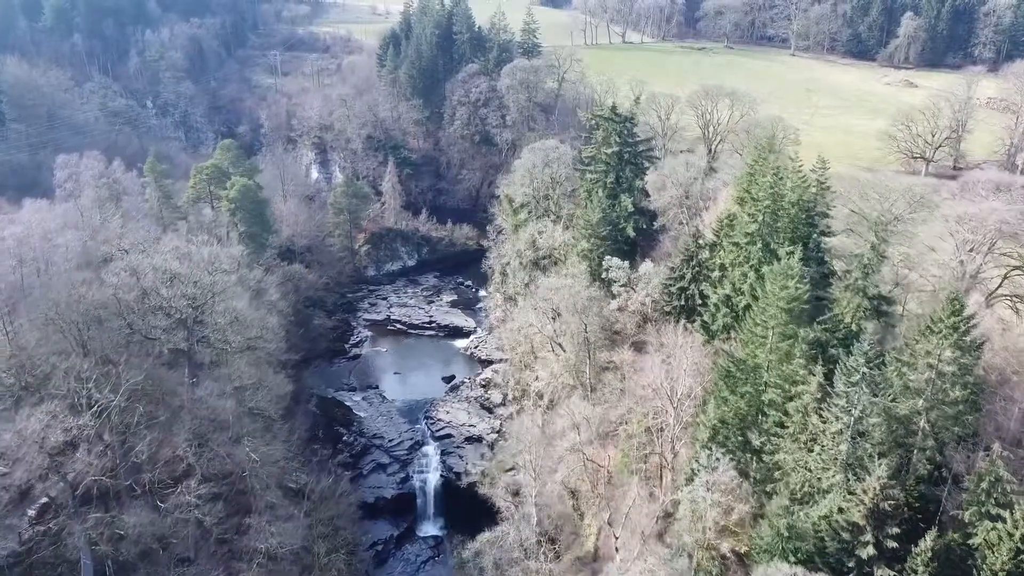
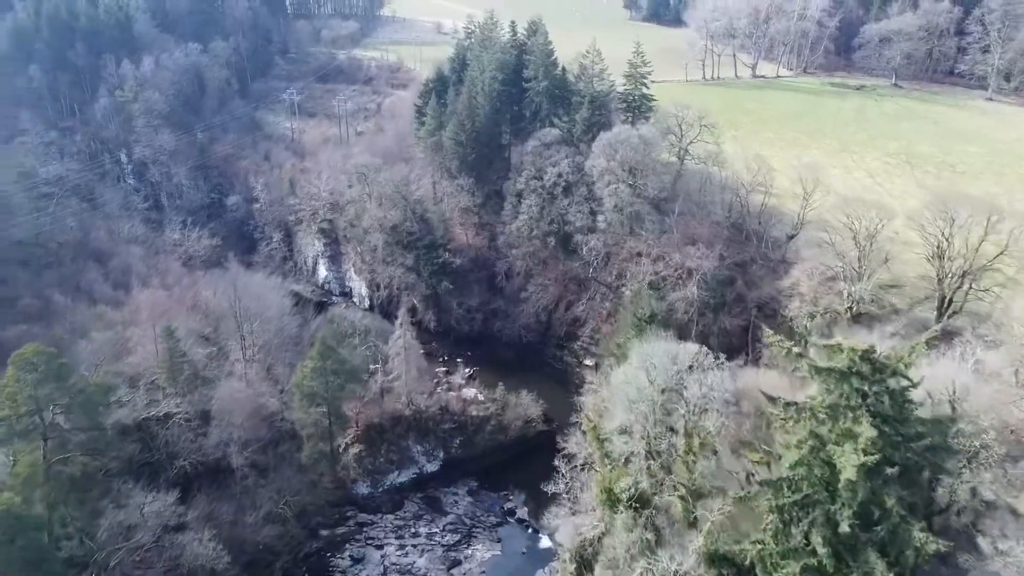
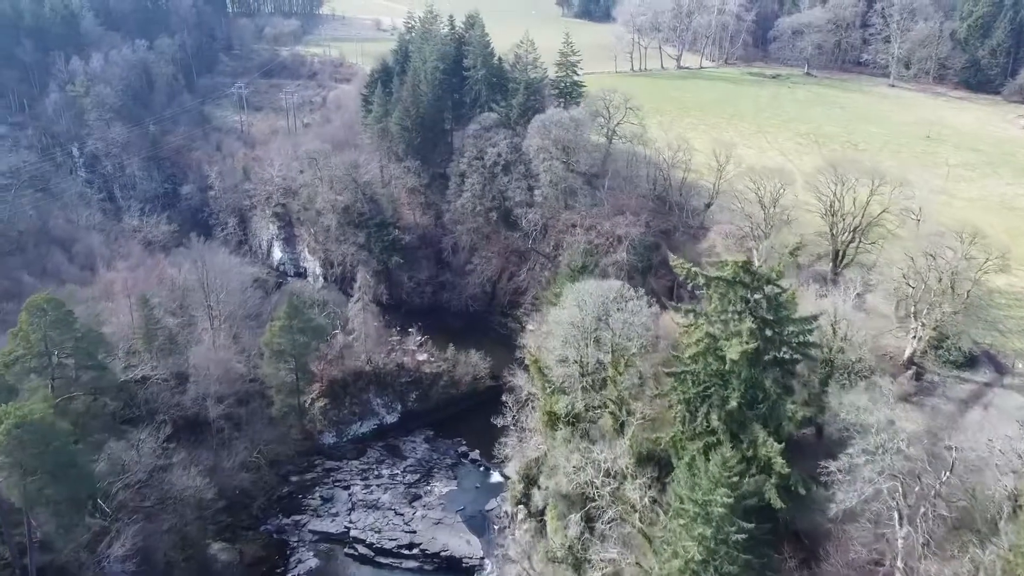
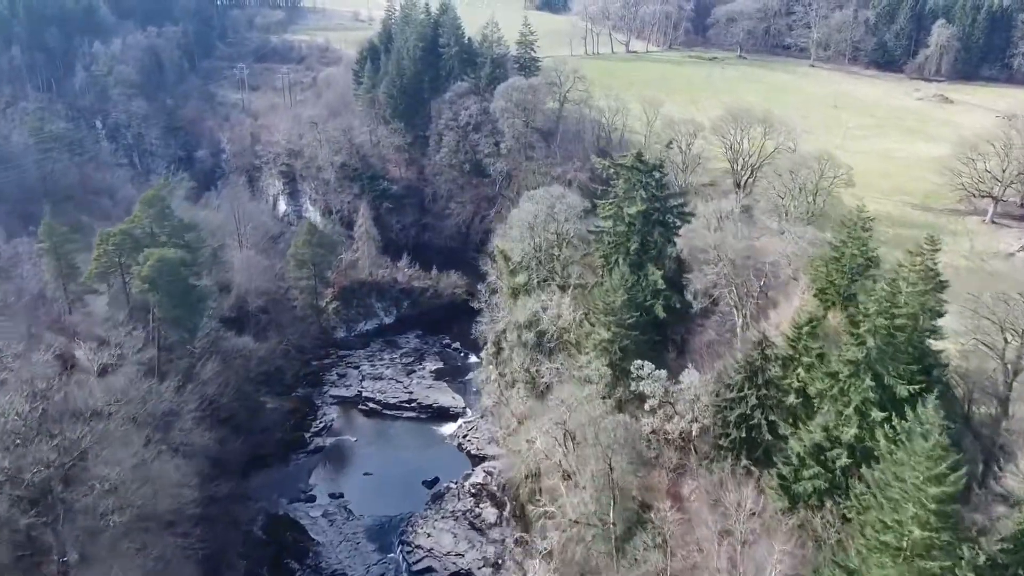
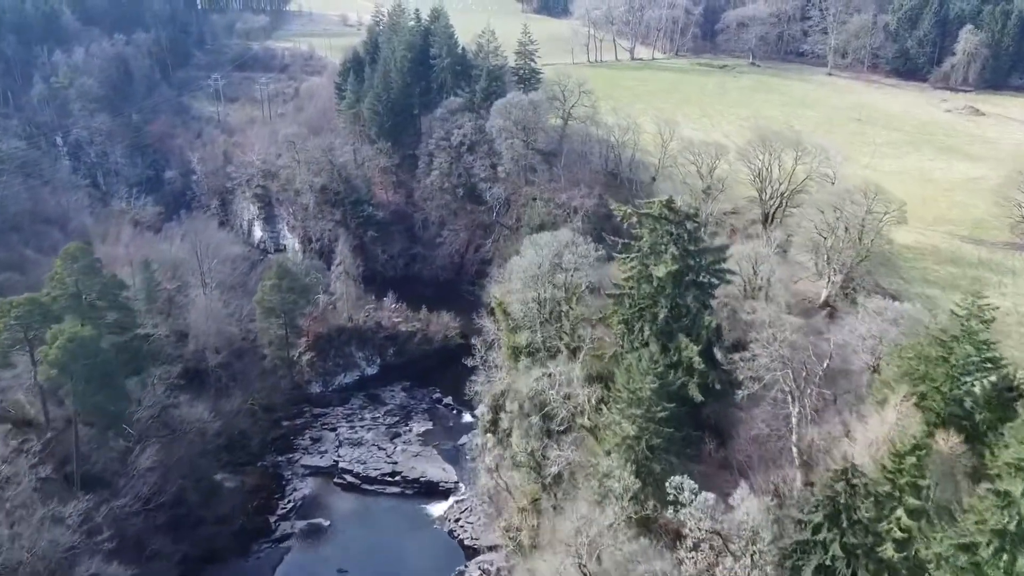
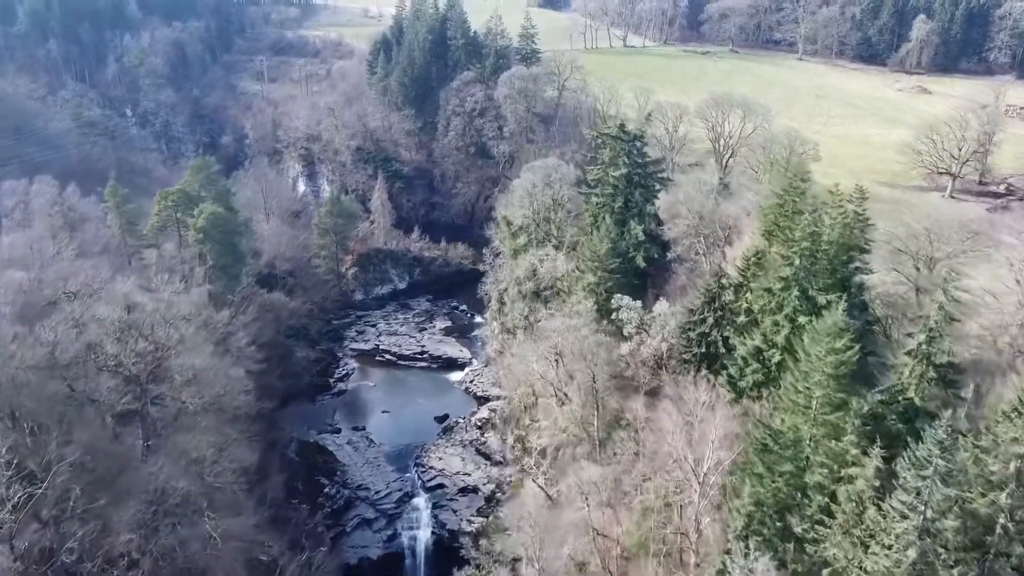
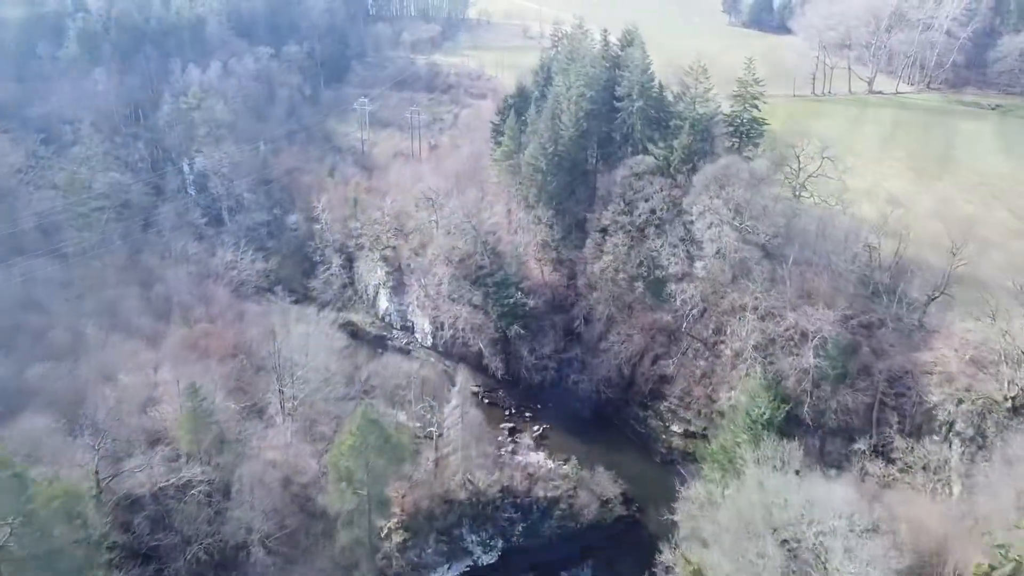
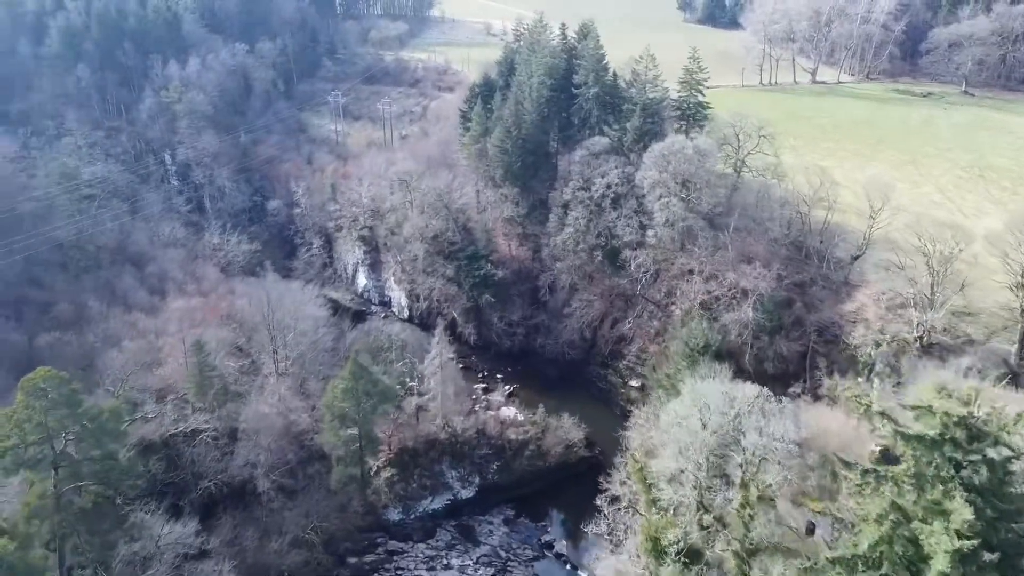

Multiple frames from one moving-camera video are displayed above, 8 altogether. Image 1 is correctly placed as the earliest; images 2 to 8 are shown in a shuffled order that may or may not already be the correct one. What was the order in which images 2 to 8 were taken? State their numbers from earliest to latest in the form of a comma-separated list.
6, 4, 5, 3, 2, 8, 7
